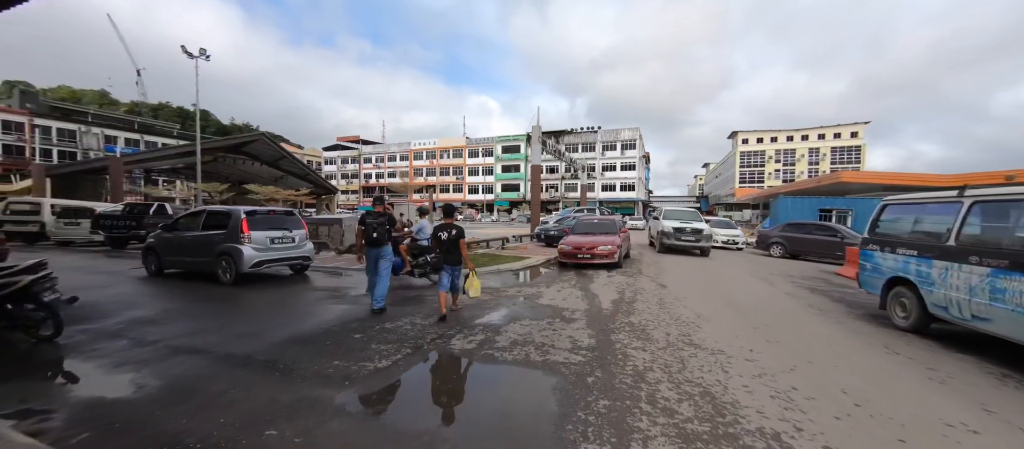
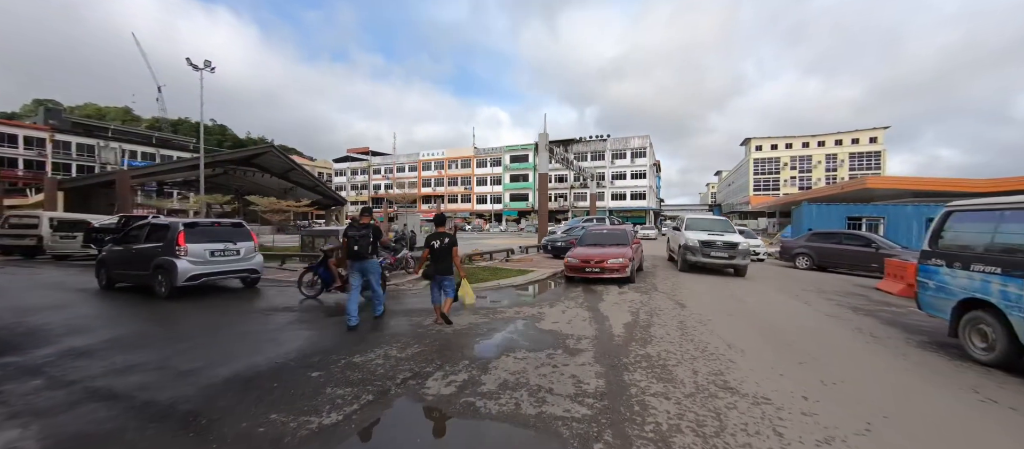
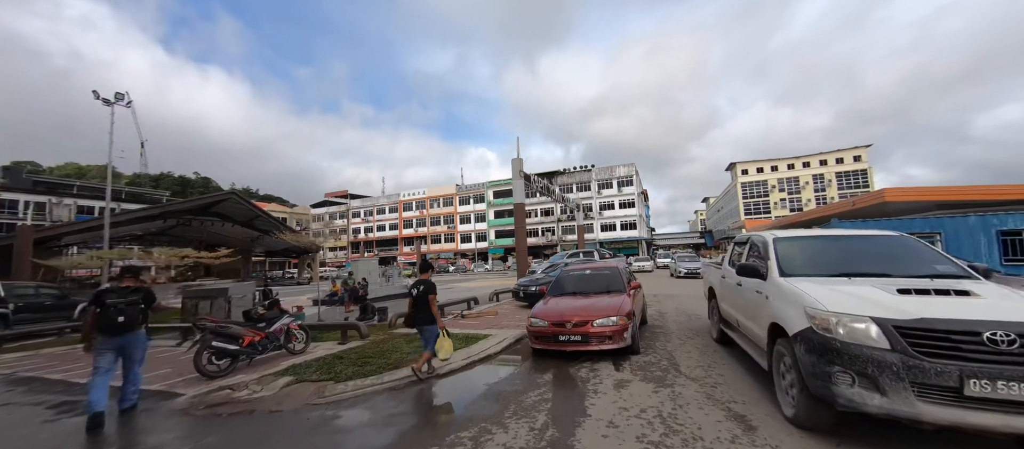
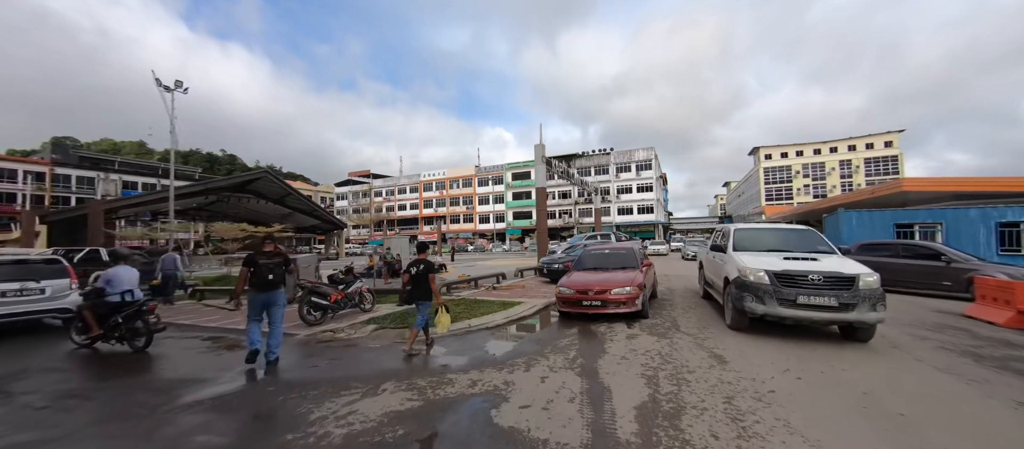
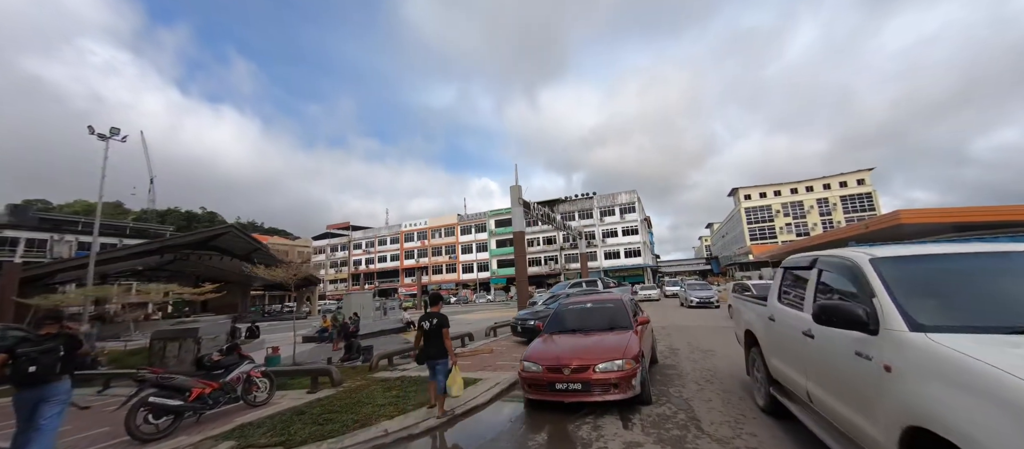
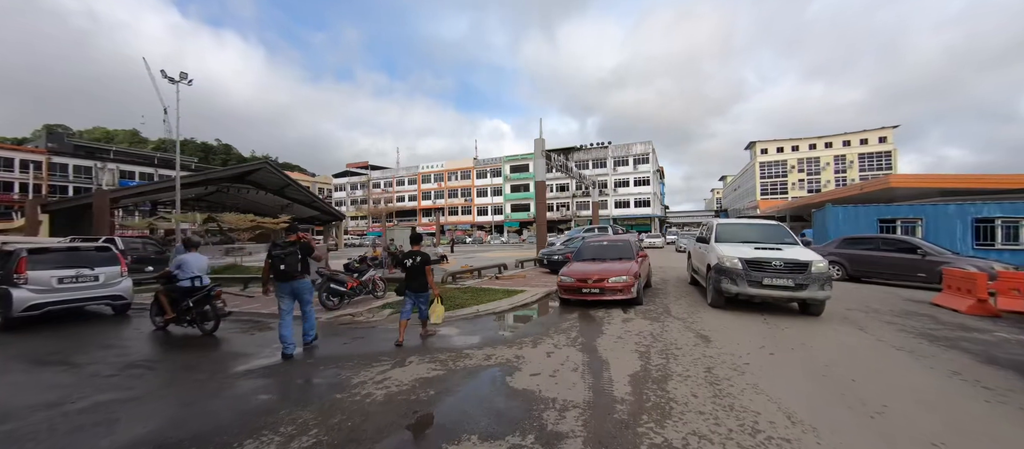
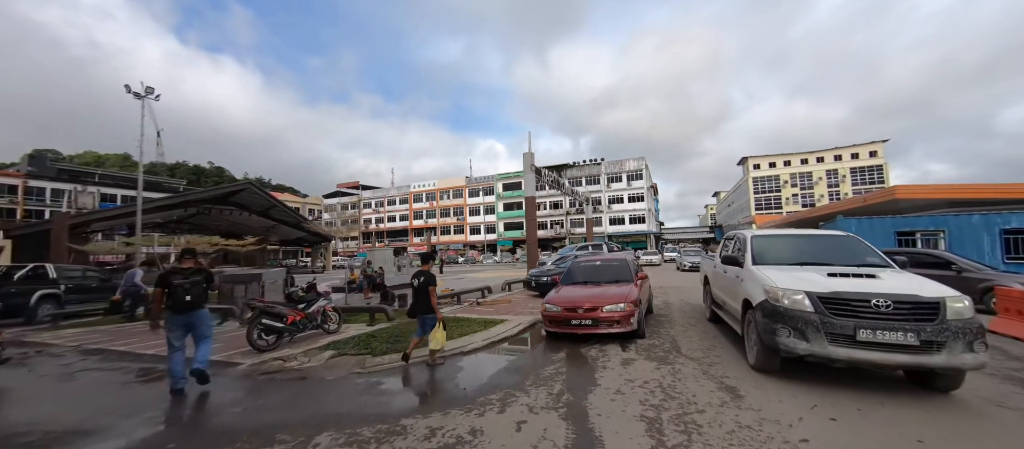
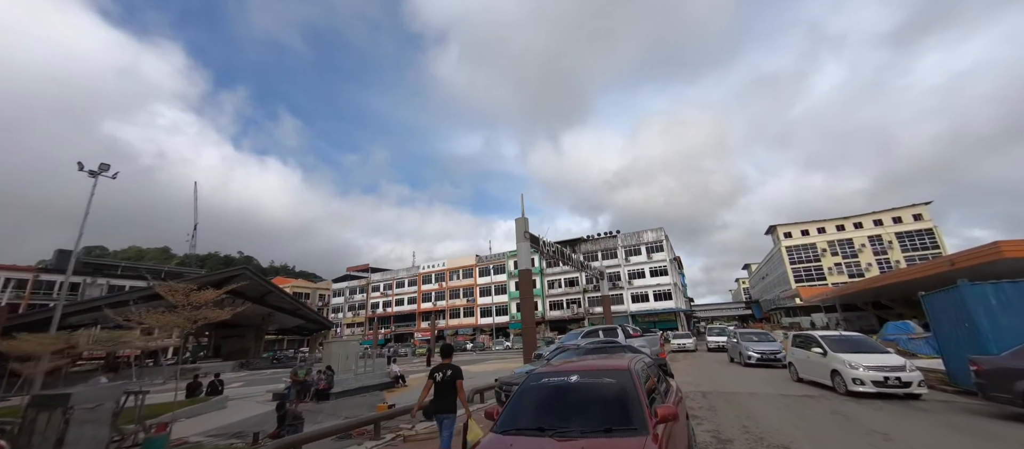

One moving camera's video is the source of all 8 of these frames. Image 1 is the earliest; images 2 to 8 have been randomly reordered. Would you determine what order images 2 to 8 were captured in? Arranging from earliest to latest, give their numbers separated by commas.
2, 6, 4, 7, 3, 5, 8
